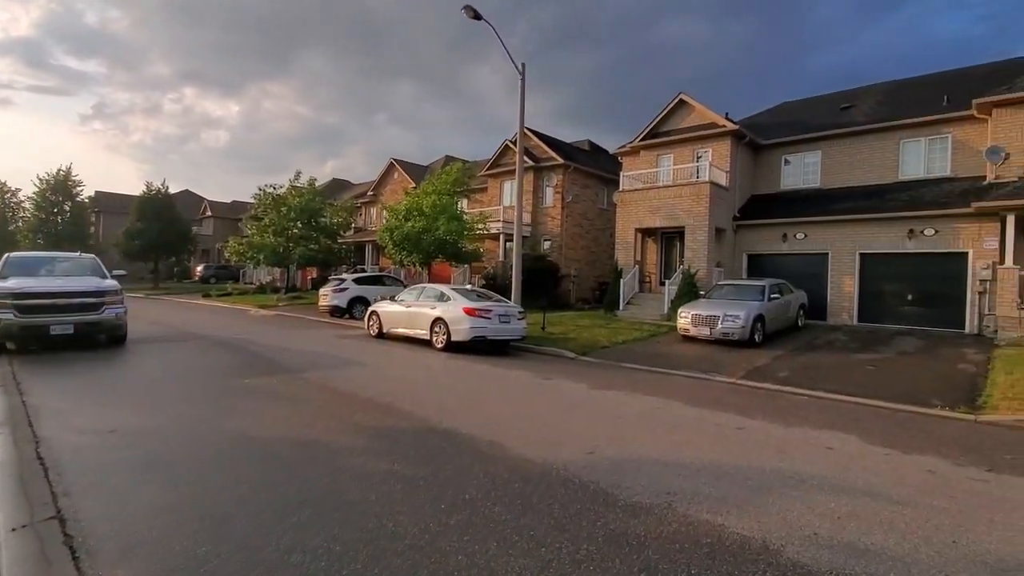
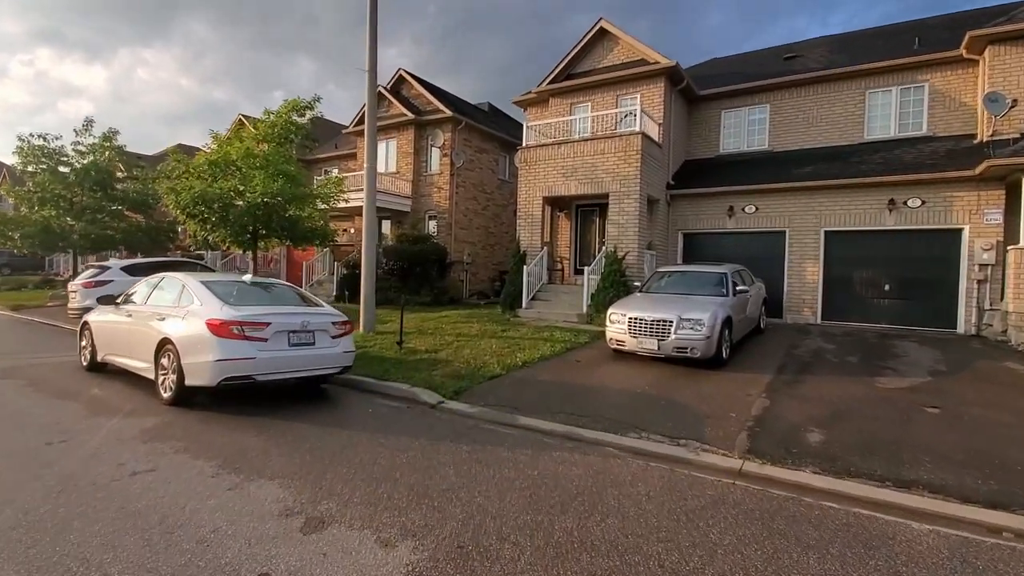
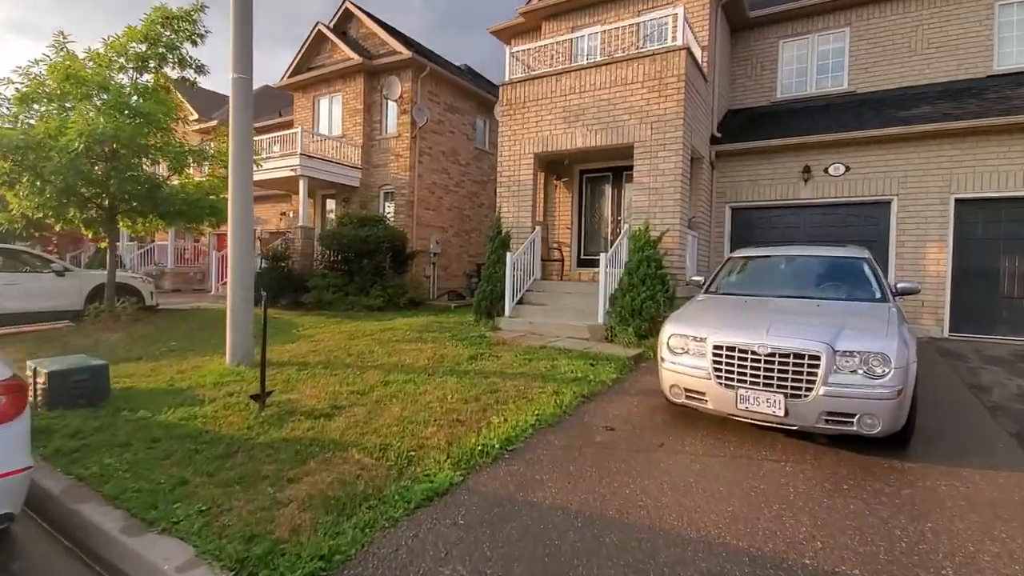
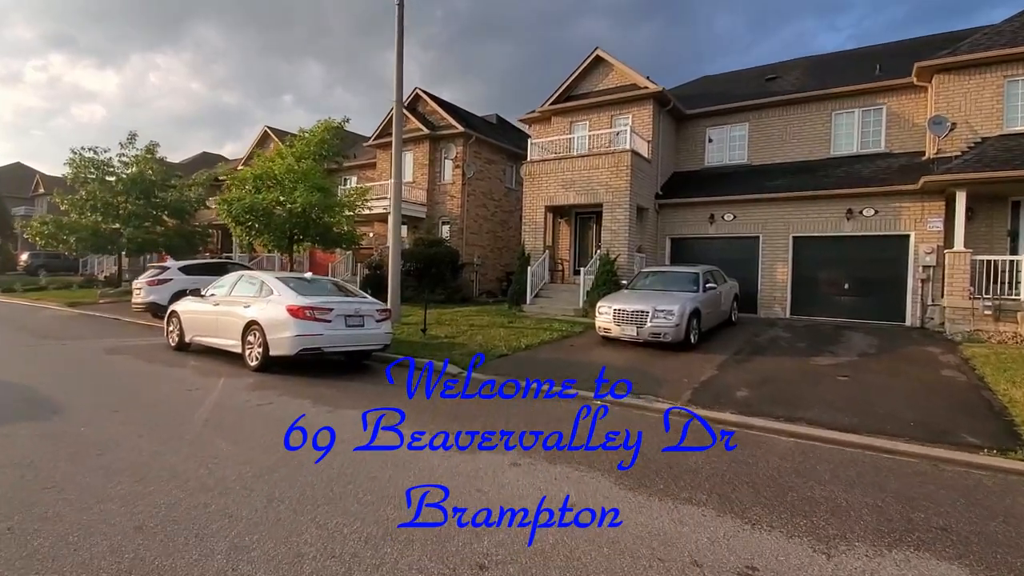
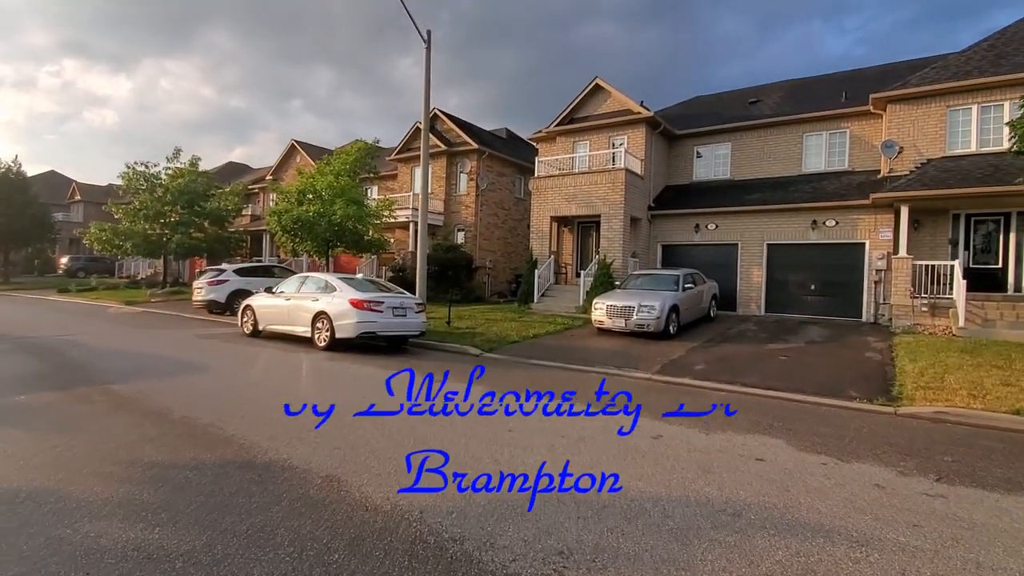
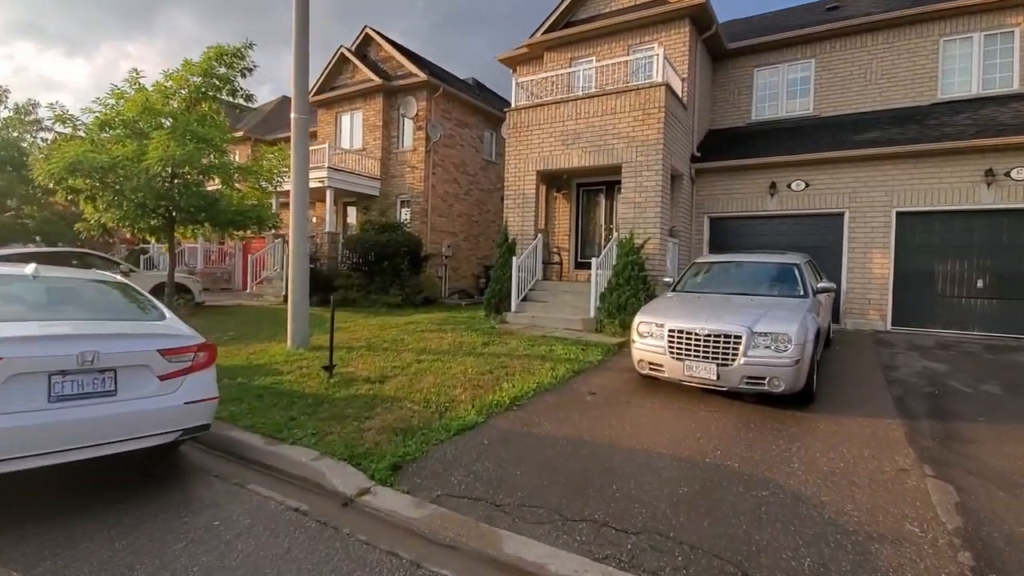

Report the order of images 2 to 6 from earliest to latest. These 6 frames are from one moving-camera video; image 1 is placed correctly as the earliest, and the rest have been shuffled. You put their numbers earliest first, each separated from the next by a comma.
5, 4, 2, 6, 3
